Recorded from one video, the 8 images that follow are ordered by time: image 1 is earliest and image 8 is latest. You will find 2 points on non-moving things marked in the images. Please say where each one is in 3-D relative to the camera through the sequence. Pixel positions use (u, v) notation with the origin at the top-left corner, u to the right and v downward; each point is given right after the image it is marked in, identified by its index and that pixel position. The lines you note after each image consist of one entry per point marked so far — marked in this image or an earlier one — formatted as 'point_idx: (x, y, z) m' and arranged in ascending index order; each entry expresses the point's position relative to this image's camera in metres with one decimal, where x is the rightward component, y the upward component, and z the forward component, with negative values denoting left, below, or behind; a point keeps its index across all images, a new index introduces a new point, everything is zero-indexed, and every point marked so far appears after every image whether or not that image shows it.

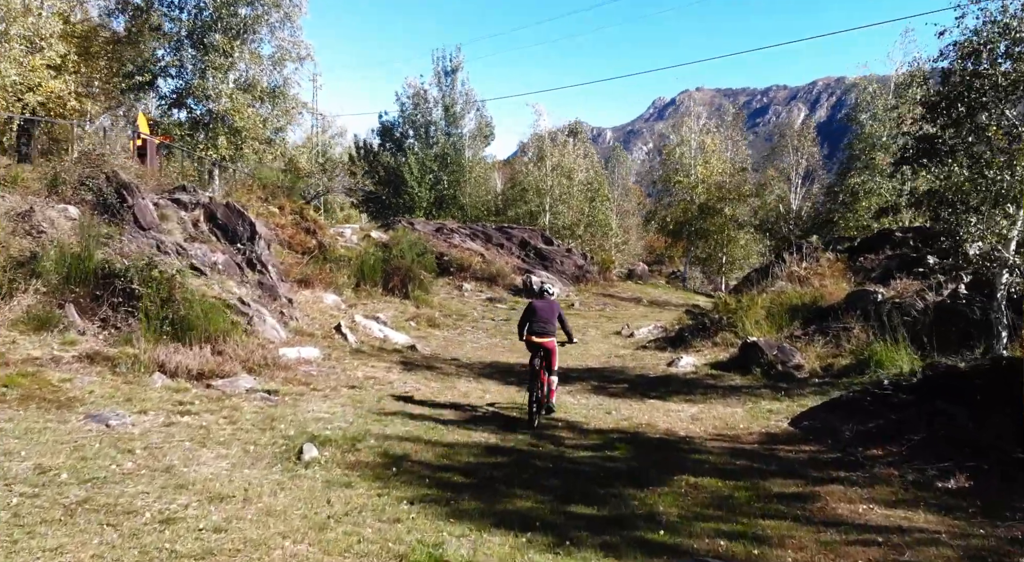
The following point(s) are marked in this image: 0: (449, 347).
0: (-1.2, -1.3, +18.1) m
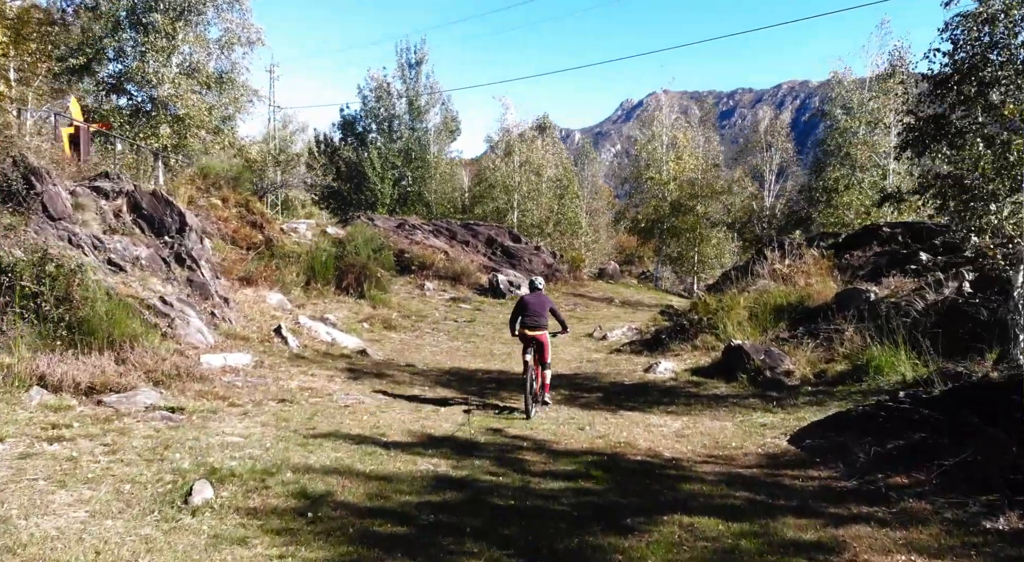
0: (-1.9, -1.2, +16.5) m
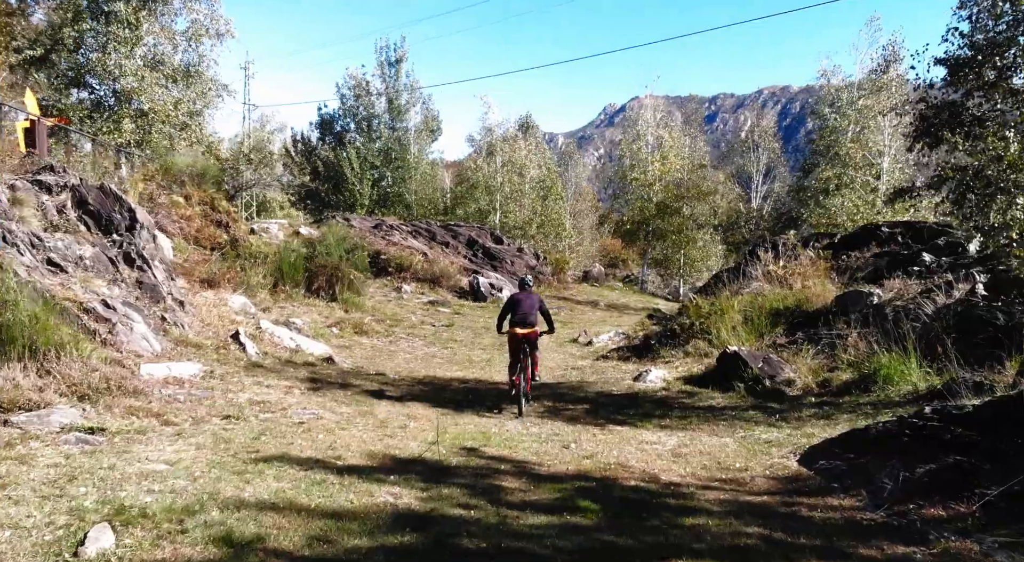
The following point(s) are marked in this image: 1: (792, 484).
0: (-2.3, -1.3, +15.4) m
1: (+2.3, -1.7, +7.5) m
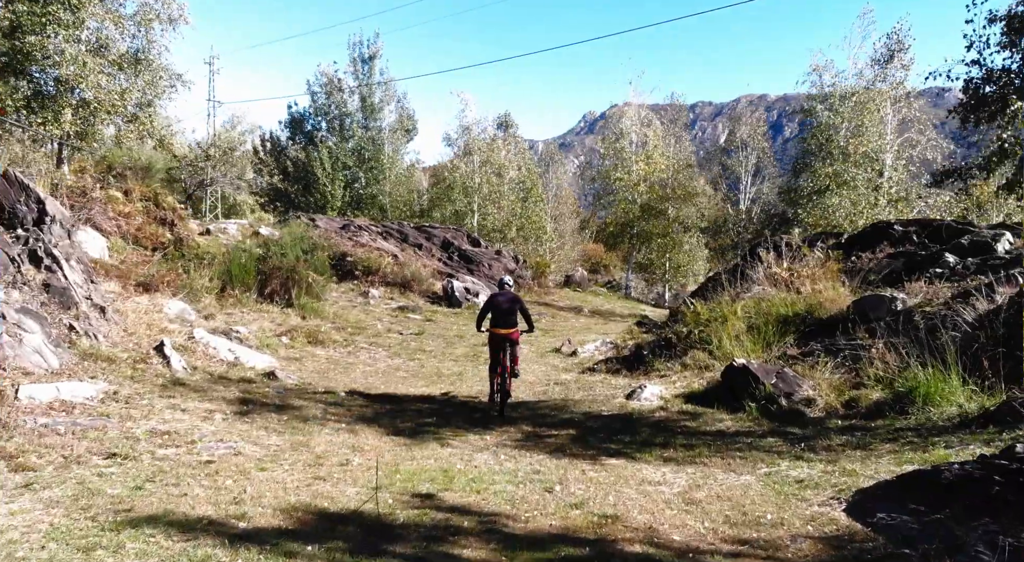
0: (-2.7, -1.3, +13.4) m
1: (+2.1, -1.7, +5.7) m
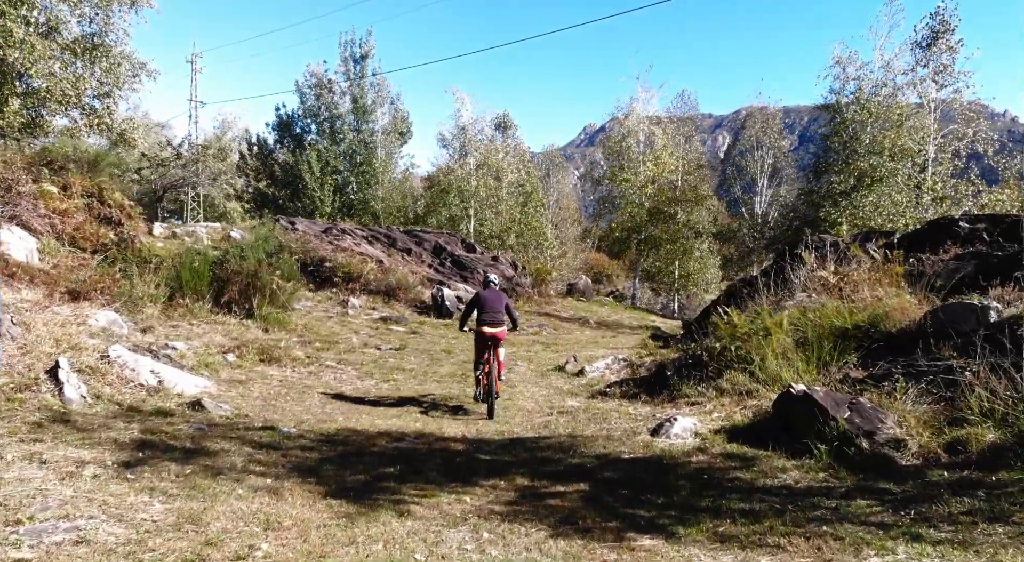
0: (-2.7, -1.4, +10.8) m
1: (+2.0, -1.6, +3.1) m
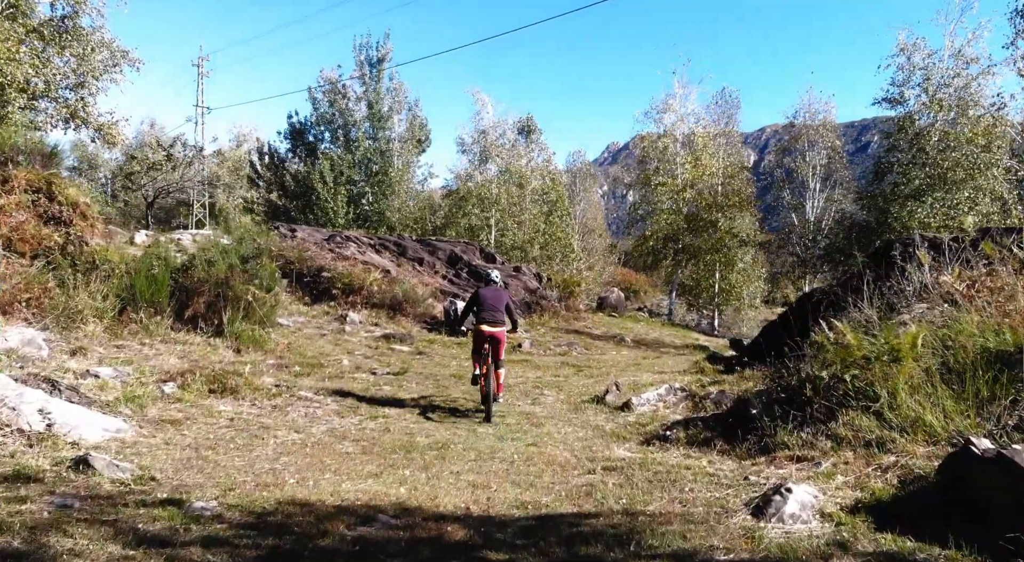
0: (-2.5, -1.4, +7.9) m
1: (+2.0, -1.5, +0.1) m
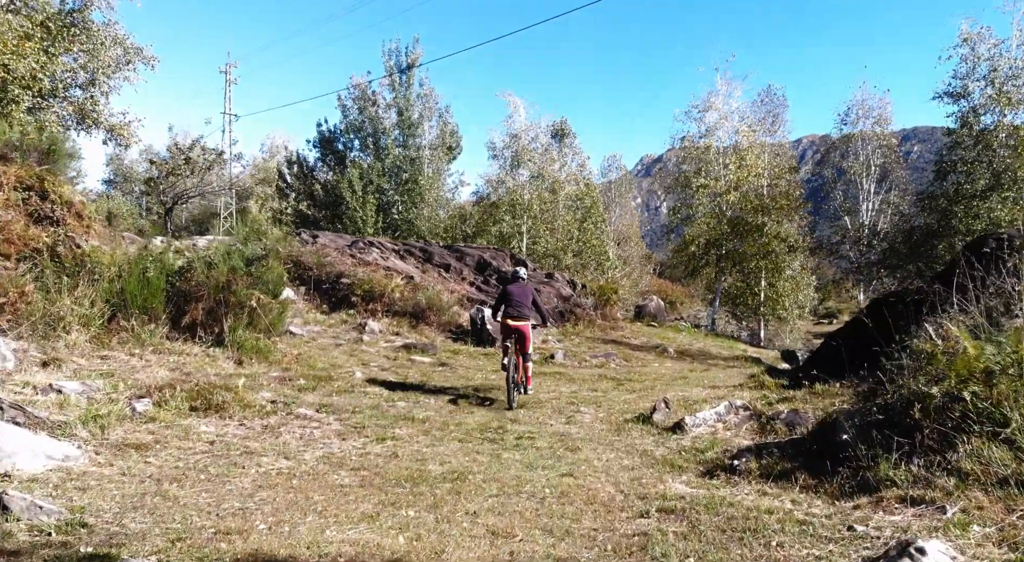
0: (-2.3, -1.4, +6.5) m
1: (+2.0, -1.3, -1.5) m
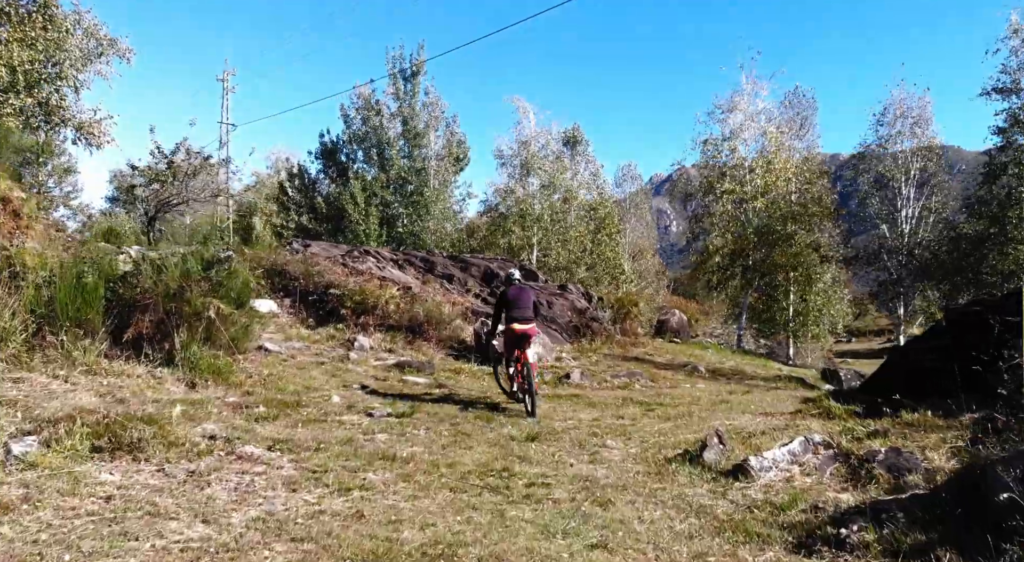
0: (-2.2, -1.3, +4.5) m
1: (+1.9, -1.1, -3.6) m
